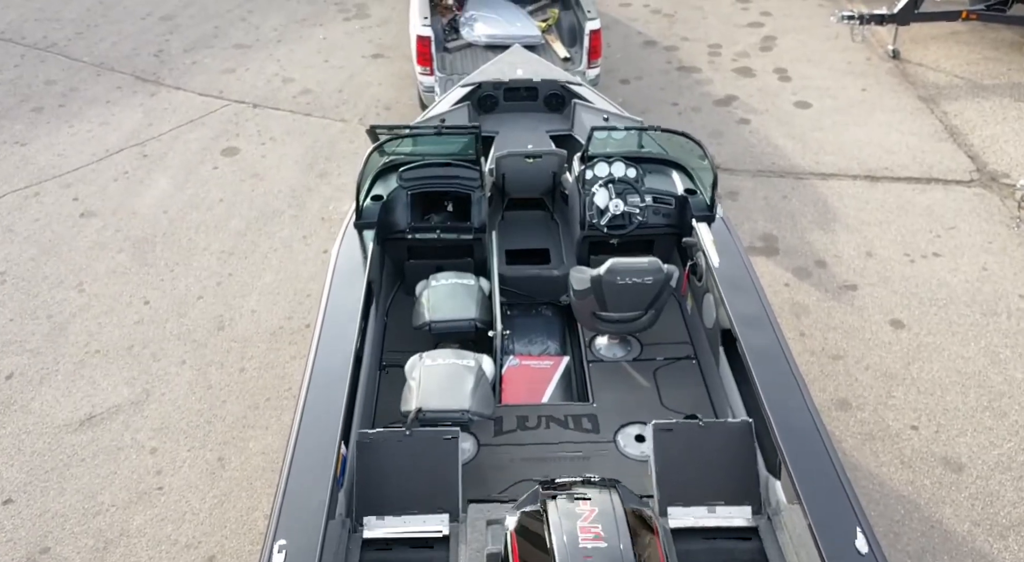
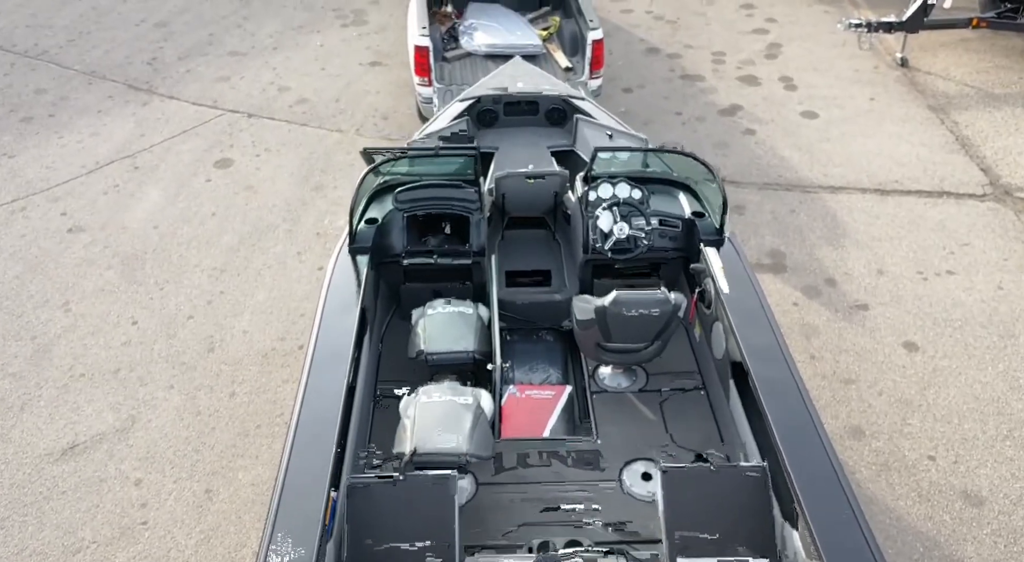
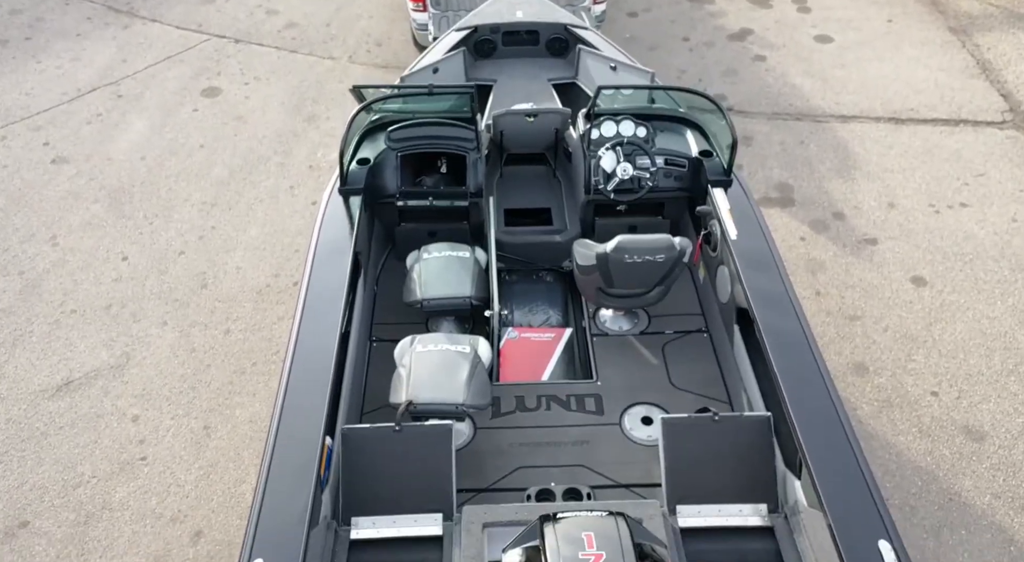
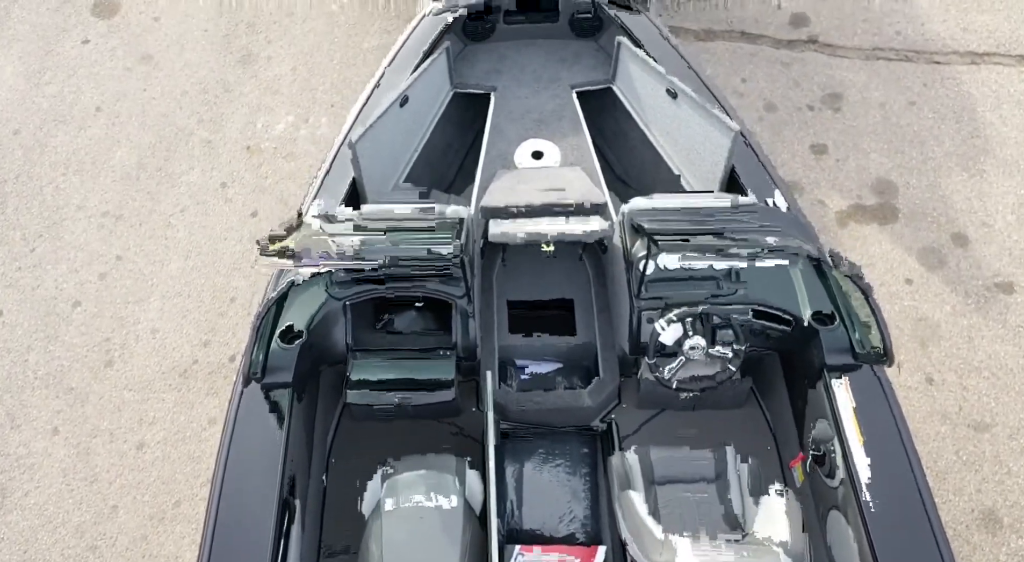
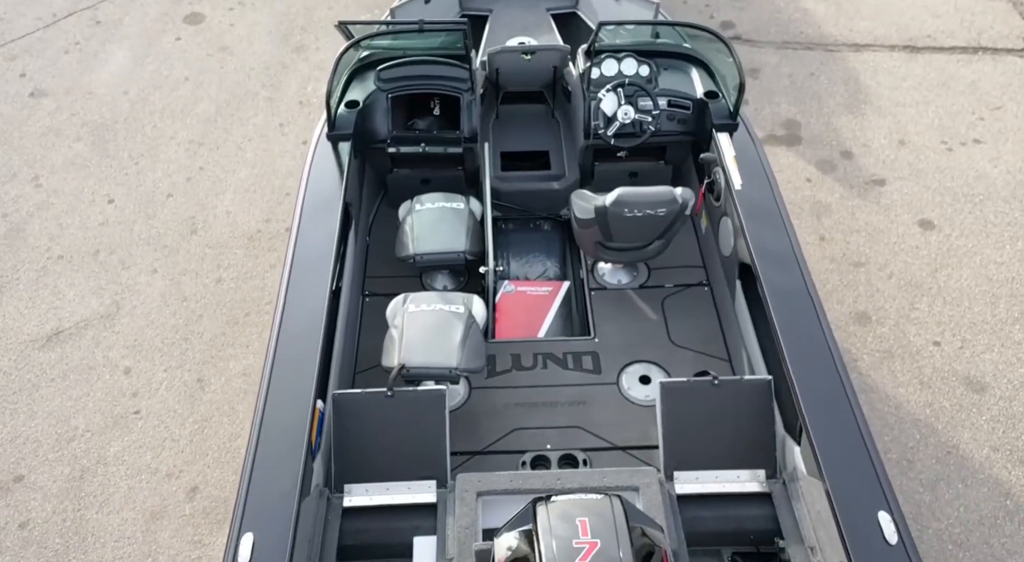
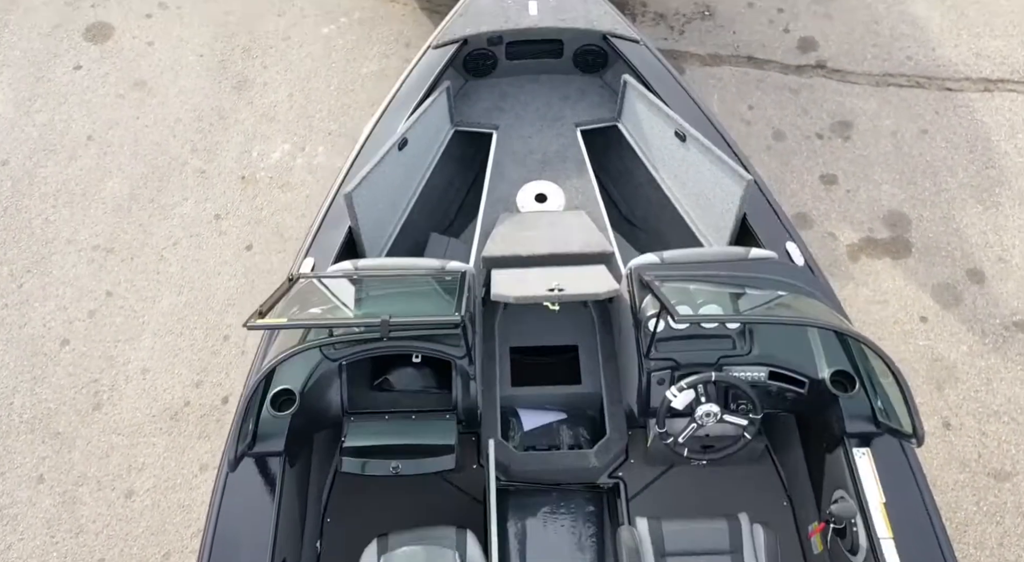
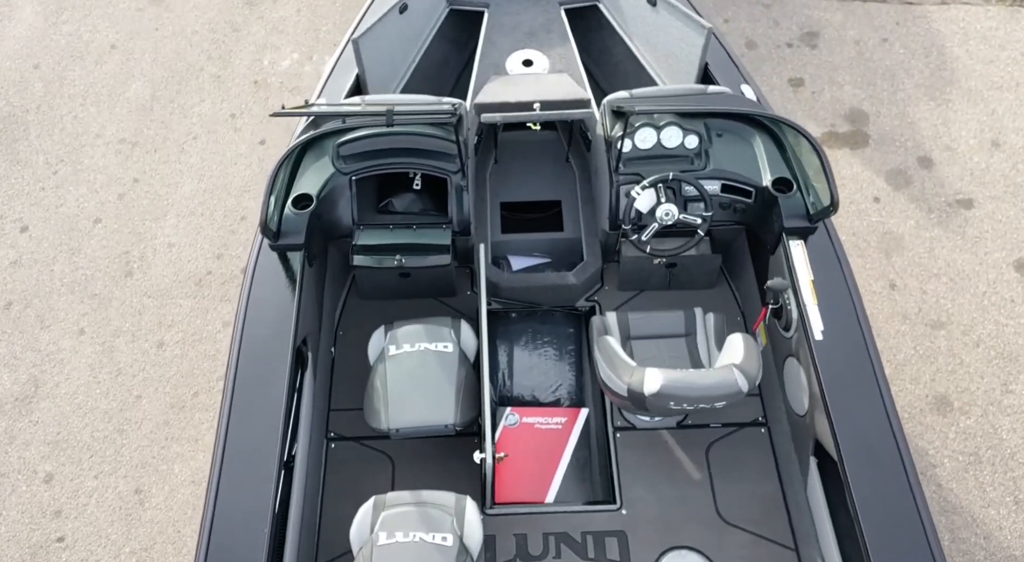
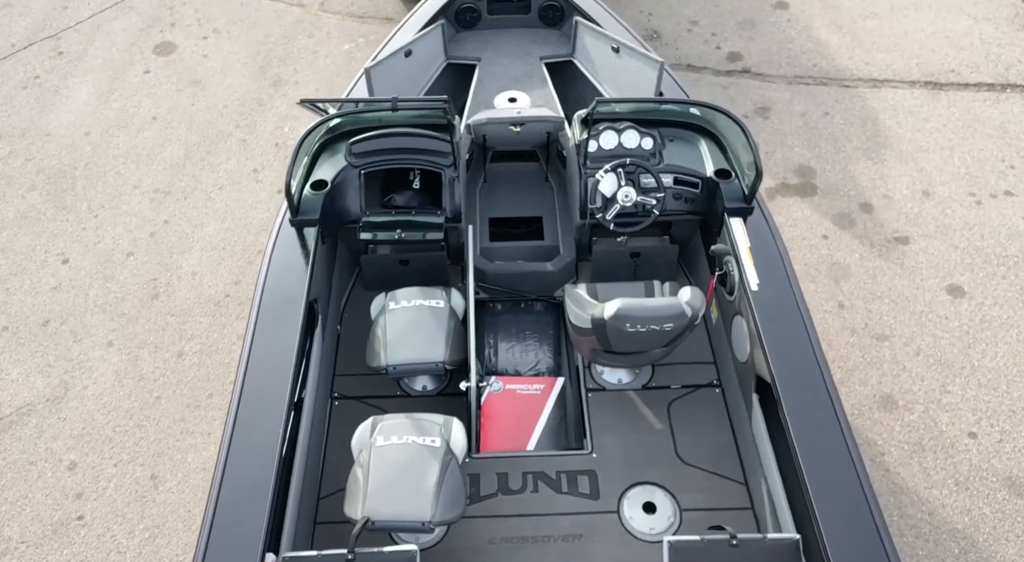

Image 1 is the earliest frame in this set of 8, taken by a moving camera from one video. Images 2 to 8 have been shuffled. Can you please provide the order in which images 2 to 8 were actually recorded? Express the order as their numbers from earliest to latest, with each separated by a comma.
2, 3, 5, 8, 7, 4, 6
